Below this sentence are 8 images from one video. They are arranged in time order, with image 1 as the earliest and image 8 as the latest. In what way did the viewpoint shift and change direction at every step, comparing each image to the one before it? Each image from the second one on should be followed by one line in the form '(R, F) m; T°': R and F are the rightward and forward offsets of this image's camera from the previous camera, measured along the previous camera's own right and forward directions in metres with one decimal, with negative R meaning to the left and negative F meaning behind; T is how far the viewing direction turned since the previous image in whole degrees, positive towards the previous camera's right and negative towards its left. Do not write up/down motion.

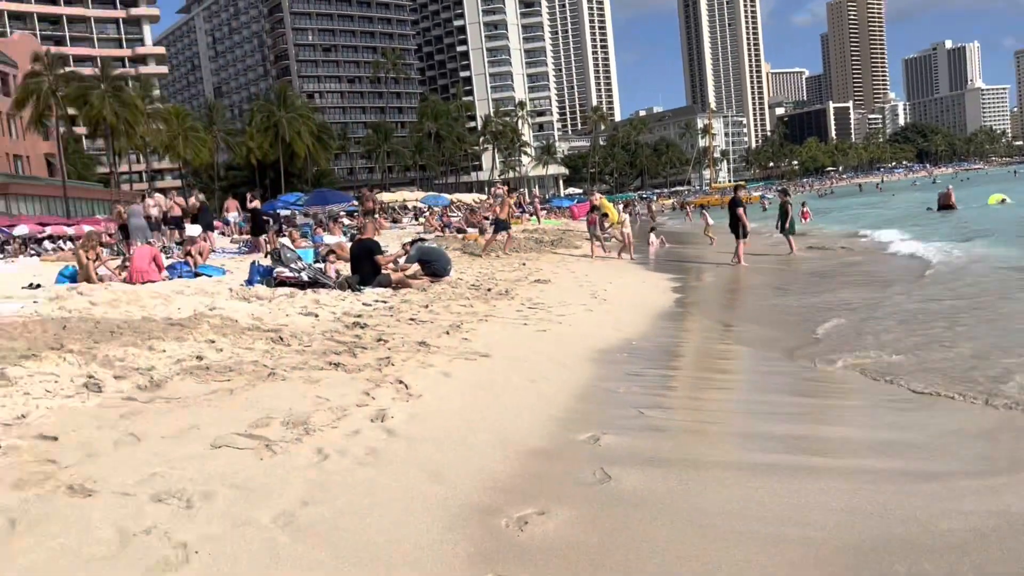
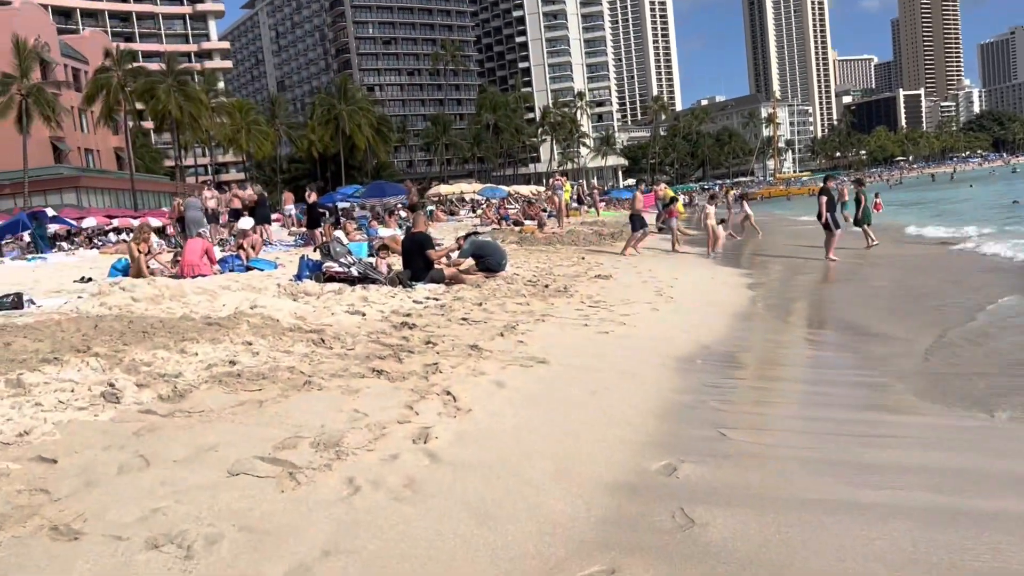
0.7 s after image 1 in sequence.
(0.0, +0.6) m; -4°
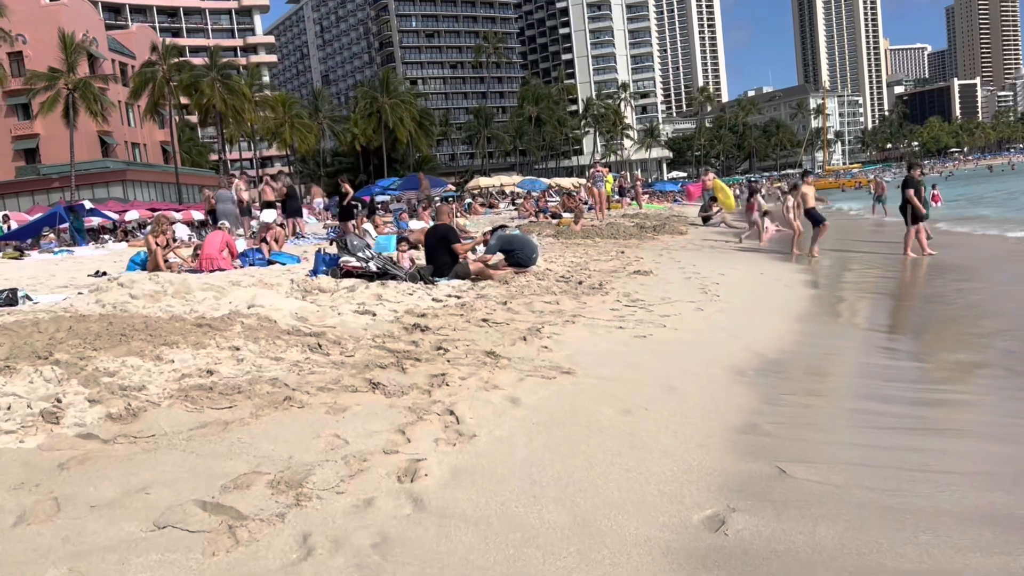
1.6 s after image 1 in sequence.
(+0.1, +0.8) m; -3°
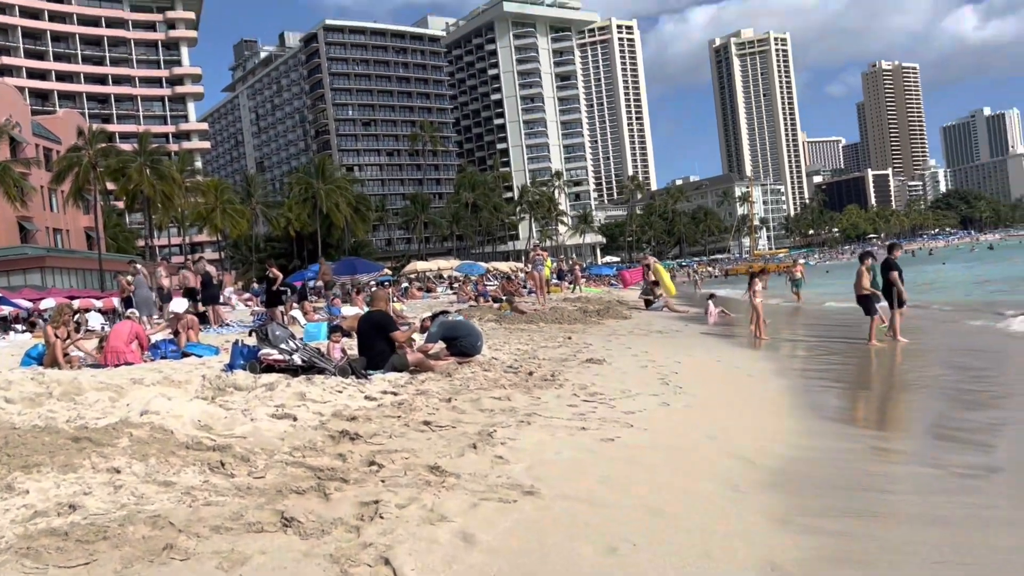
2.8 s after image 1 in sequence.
(-0.1, +0.8) m; +4°
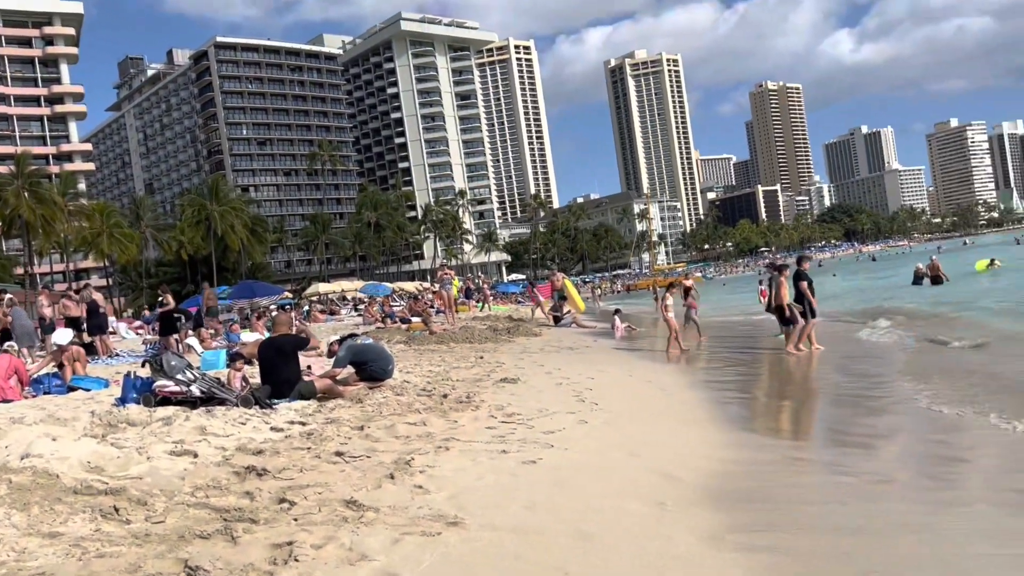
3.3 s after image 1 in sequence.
(-0.1, +0.2) m; +6°
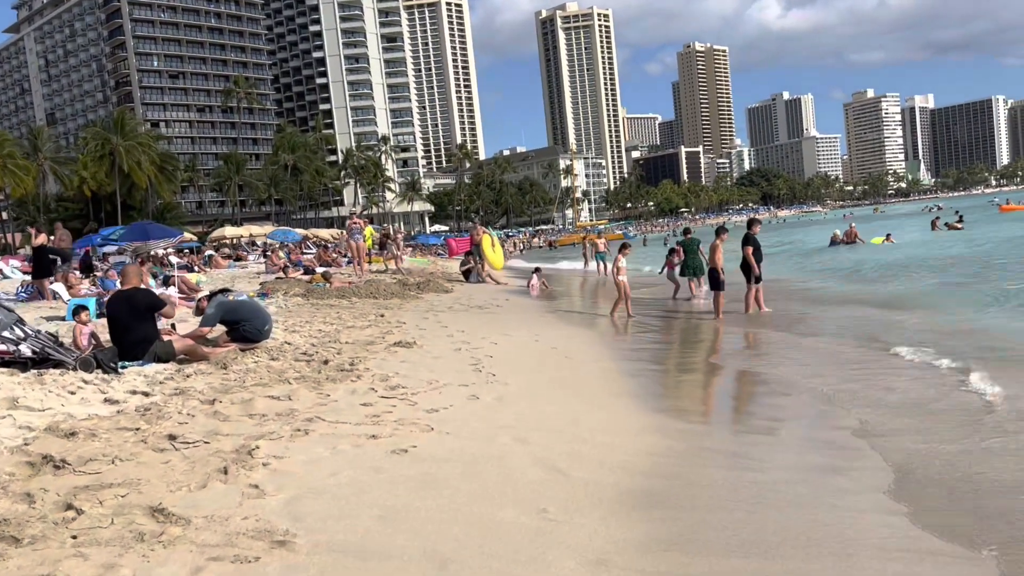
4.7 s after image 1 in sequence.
(+0.3, +0.8) m; +5°
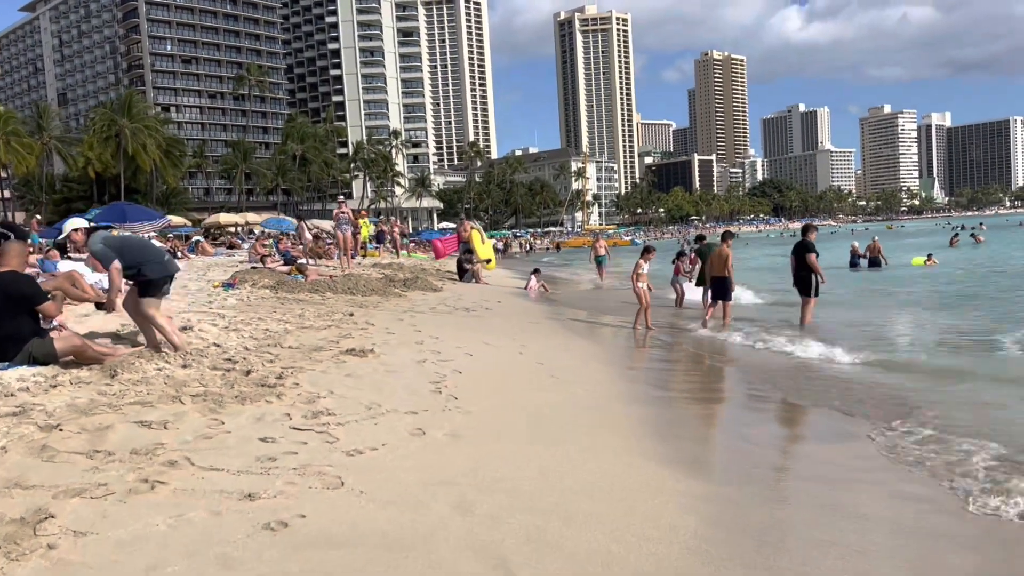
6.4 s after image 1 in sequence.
(+0.2, +1.5) m; 0°
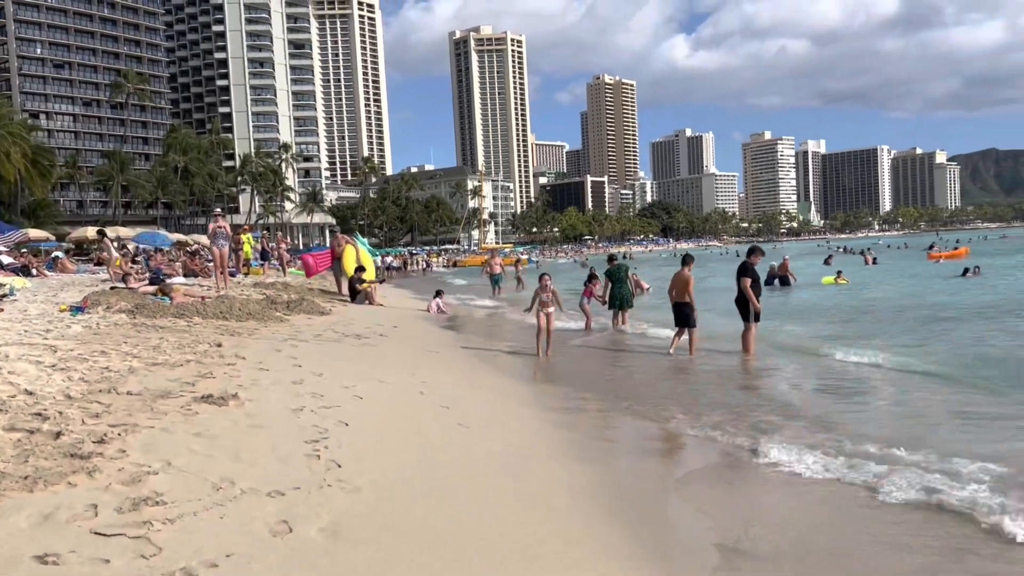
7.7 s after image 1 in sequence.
(0.0, +1.2) m; +7°
